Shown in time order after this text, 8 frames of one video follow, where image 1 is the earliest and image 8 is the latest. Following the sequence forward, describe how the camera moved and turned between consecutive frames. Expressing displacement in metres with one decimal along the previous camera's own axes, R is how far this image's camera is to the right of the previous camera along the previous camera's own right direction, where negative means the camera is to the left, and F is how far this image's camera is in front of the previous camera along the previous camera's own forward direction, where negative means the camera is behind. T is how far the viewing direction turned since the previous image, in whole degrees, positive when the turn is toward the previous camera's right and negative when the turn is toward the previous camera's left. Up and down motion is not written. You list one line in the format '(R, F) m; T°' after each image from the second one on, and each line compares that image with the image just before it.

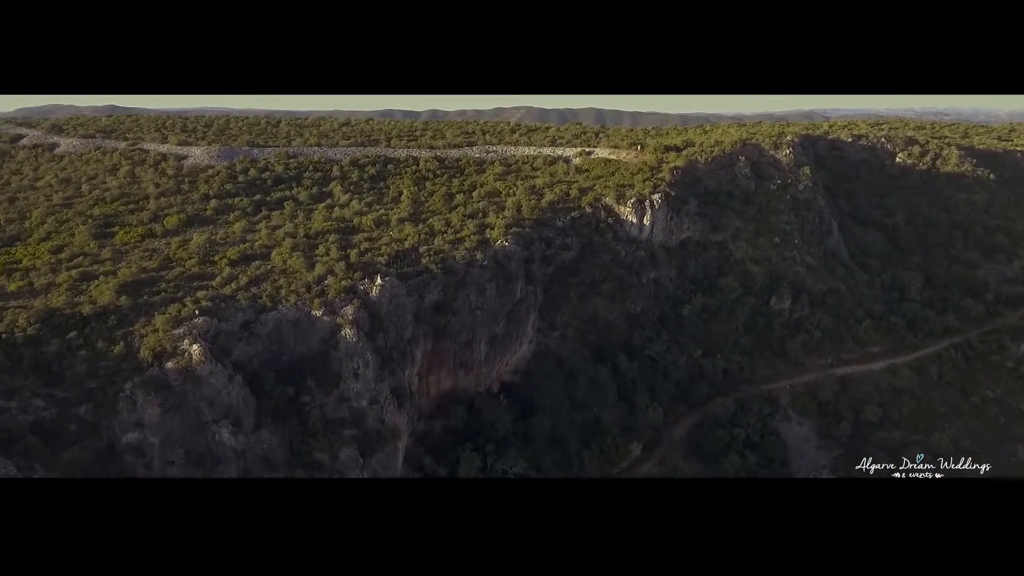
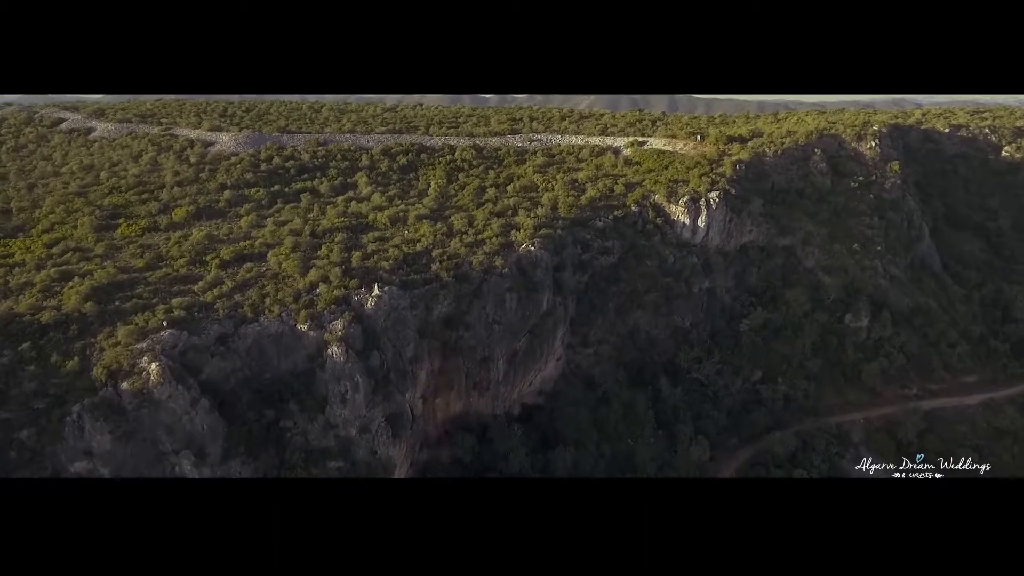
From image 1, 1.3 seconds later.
(+1.0, +2.4) m; -6°
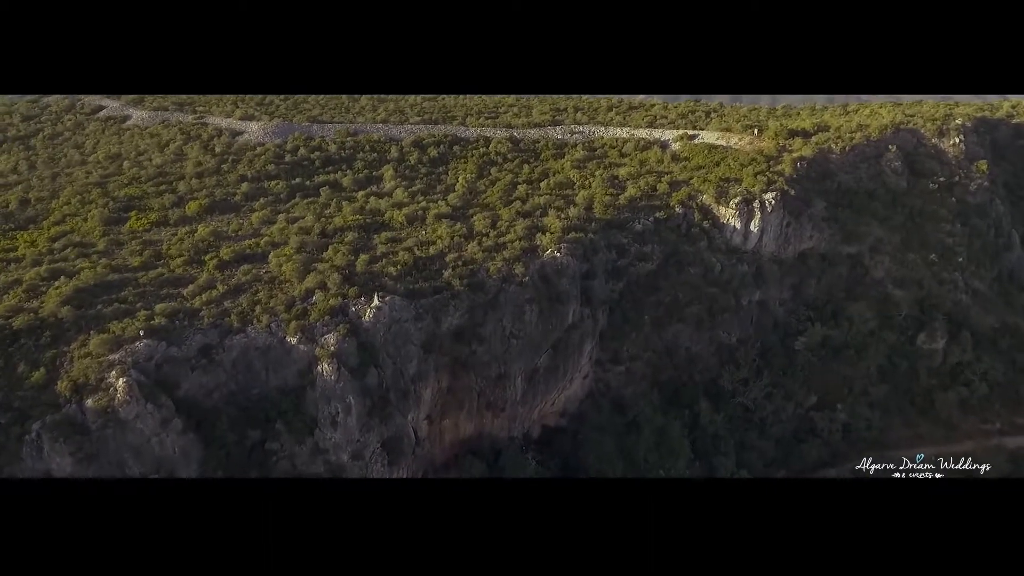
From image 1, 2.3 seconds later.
(+0.7, +1.7) m; -5°
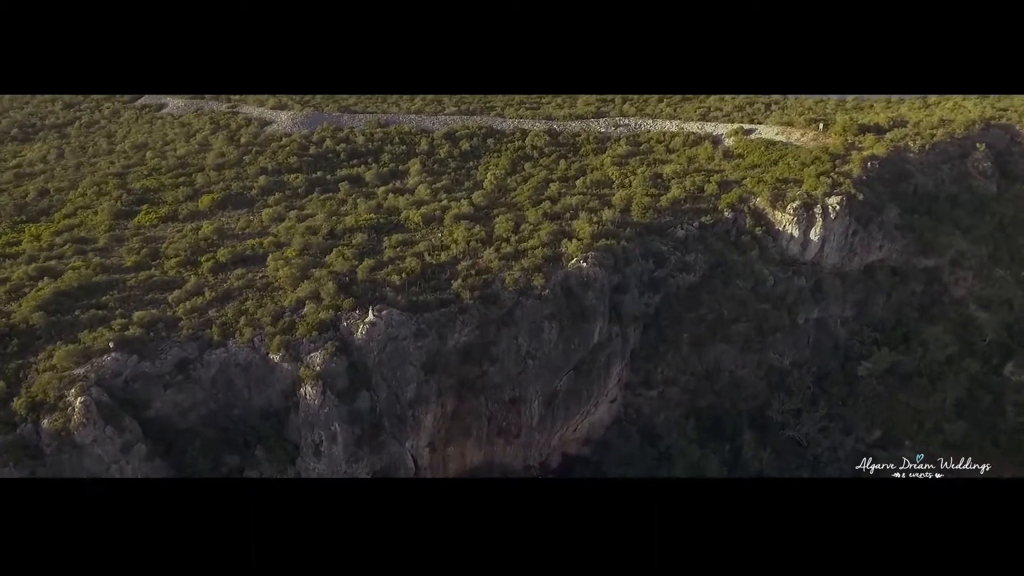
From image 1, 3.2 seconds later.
(+0.7, +1.6) m; -5°
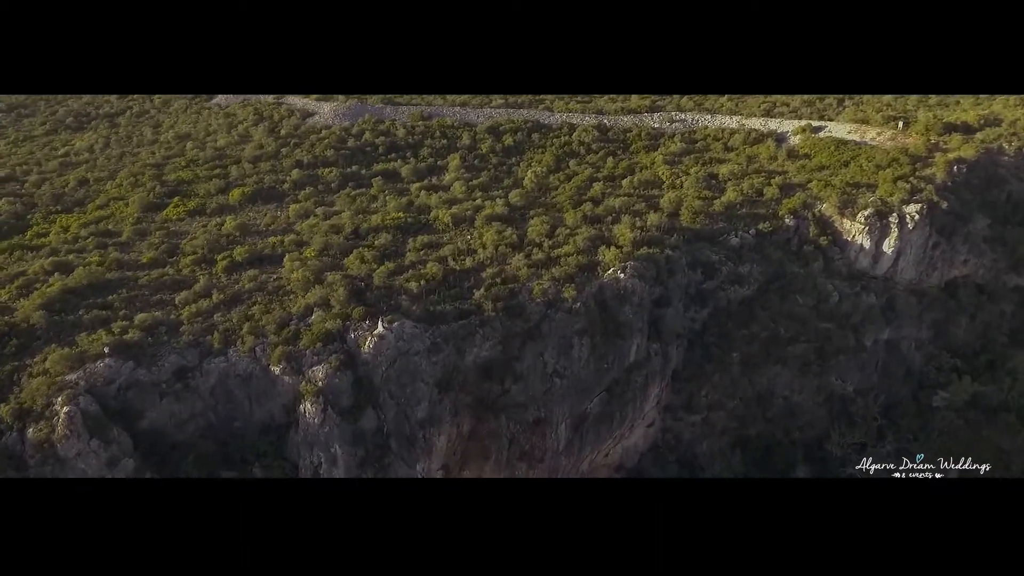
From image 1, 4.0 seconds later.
(+0.5, +1.1) m; -5°
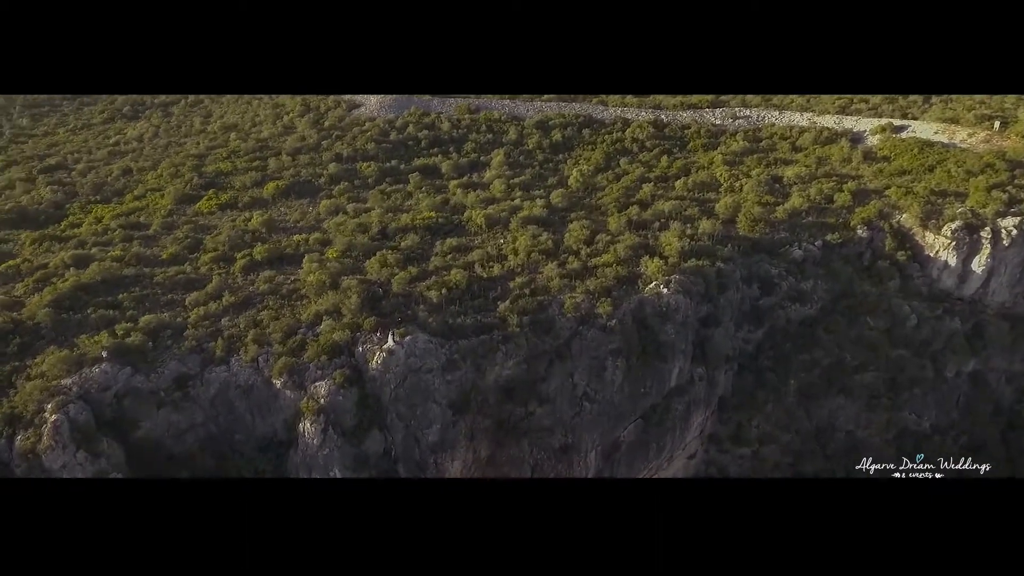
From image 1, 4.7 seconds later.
(+0.5, +1.1) m; -5°
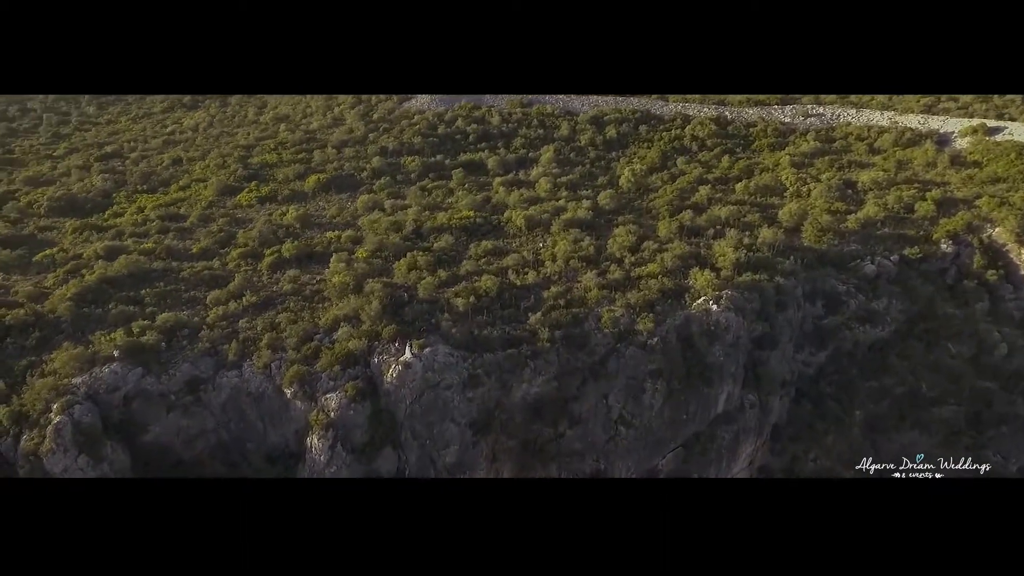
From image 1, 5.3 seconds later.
(+0.4, +0.8) m; -5°
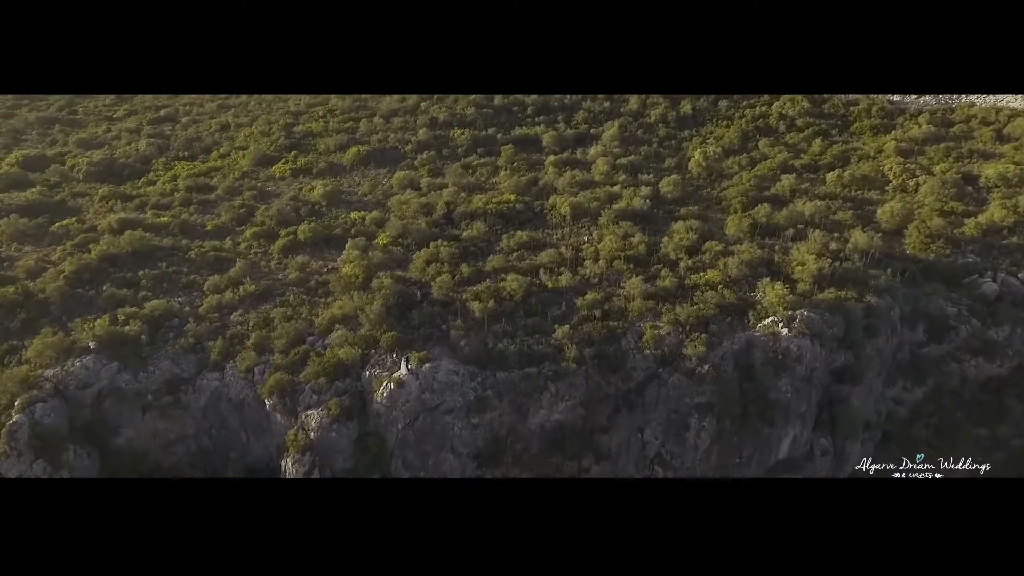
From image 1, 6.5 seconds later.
(+0.6, +1.6) m; -6°
